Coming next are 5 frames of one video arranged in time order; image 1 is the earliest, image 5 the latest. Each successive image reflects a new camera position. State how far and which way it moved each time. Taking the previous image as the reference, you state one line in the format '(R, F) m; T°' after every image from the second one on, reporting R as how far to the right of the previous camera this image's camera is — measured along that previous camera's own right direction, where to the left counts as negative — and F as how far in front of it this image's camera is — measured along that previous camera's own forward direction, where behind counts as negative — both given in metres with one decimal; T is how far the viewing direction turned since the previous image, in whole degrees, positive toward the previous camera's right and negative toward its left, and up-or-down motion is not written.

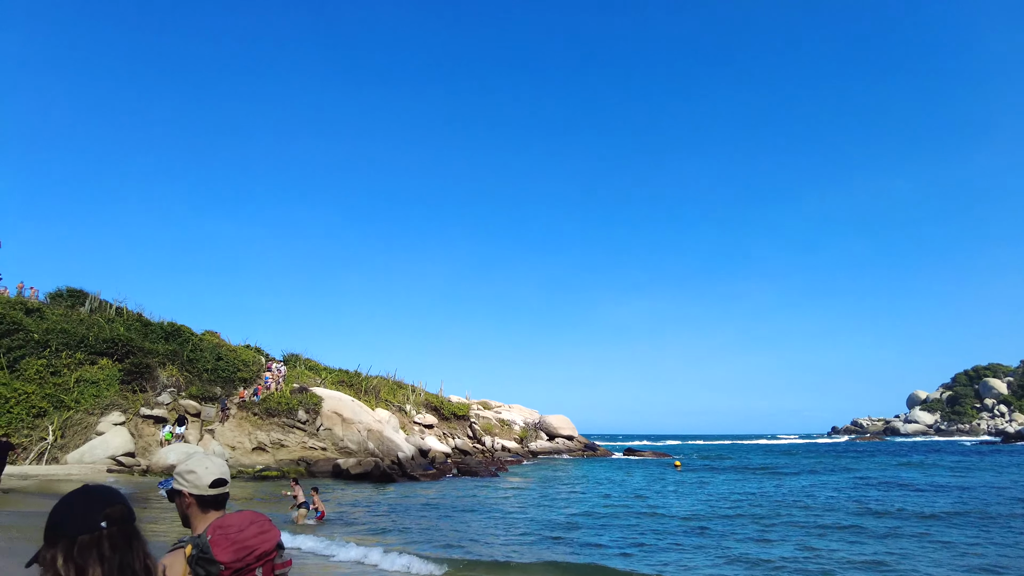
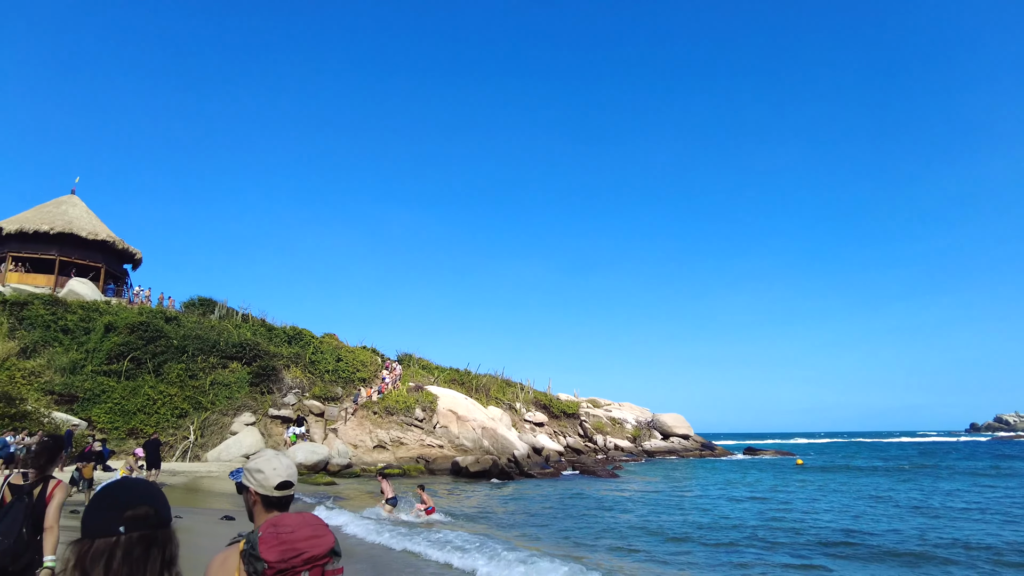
(-1.0, +1.0) m; -9°
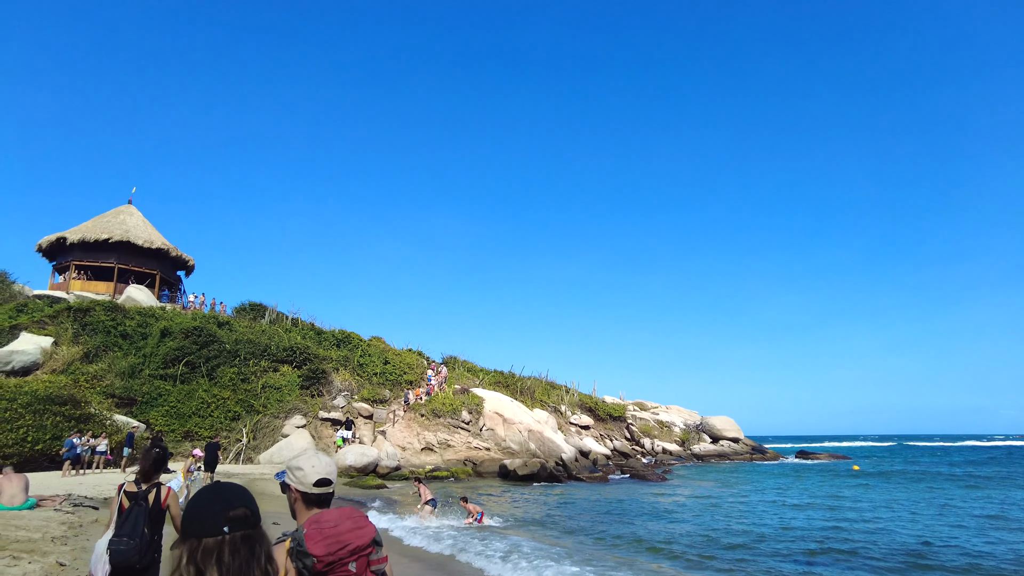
(-0.4, +0.3) m; -4°
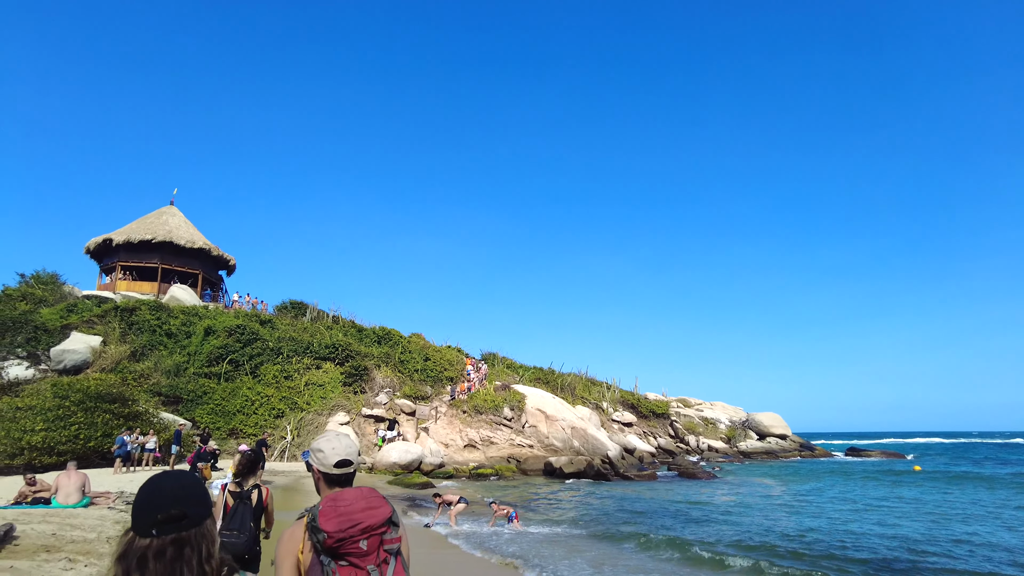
(-0.5, +0.6) m; -3°
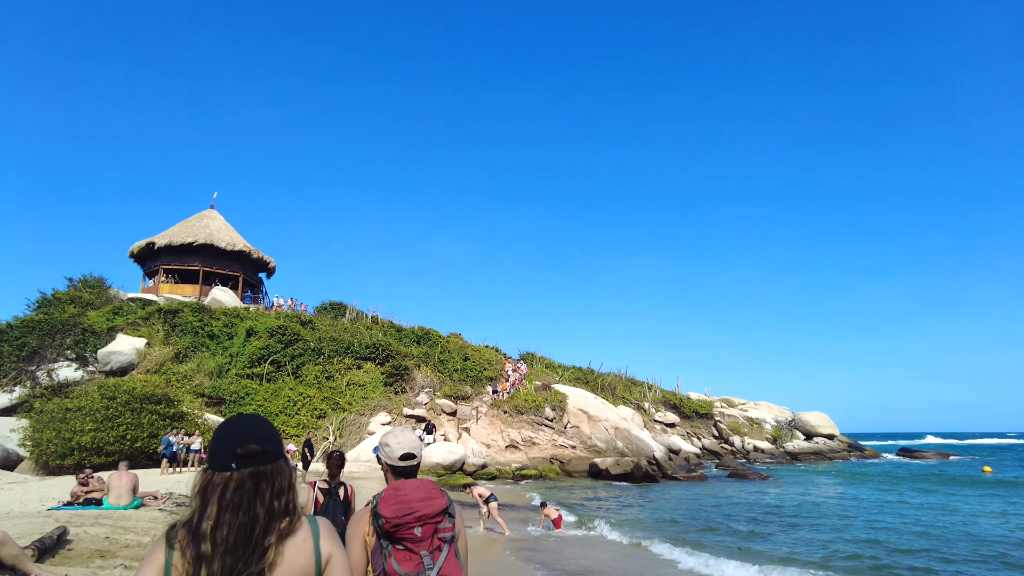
(-0.5, +0.6) m; -3°
